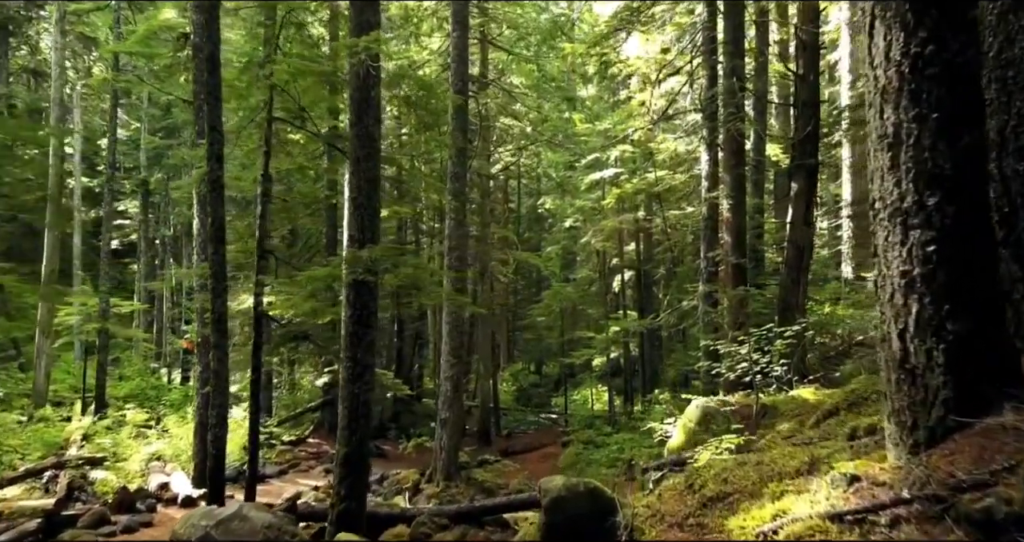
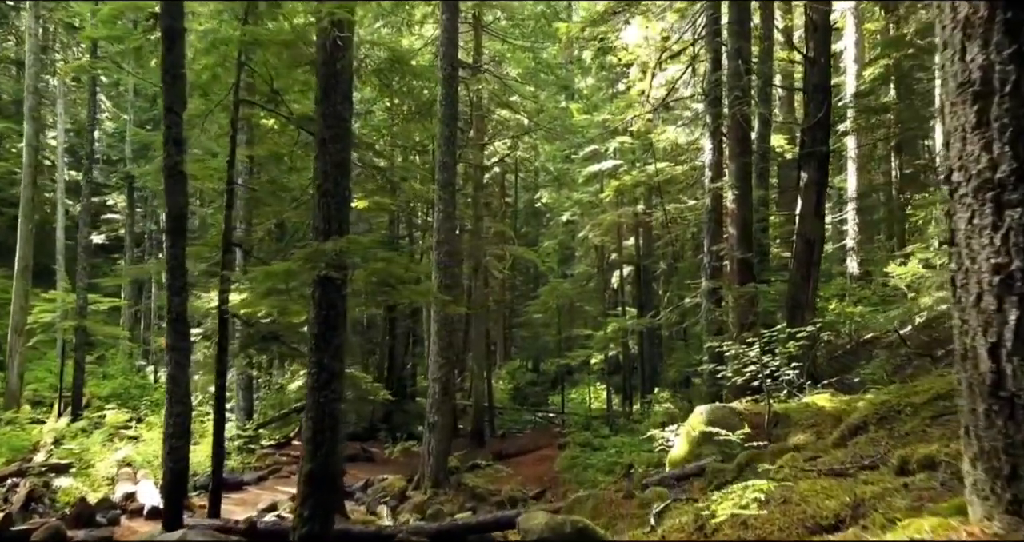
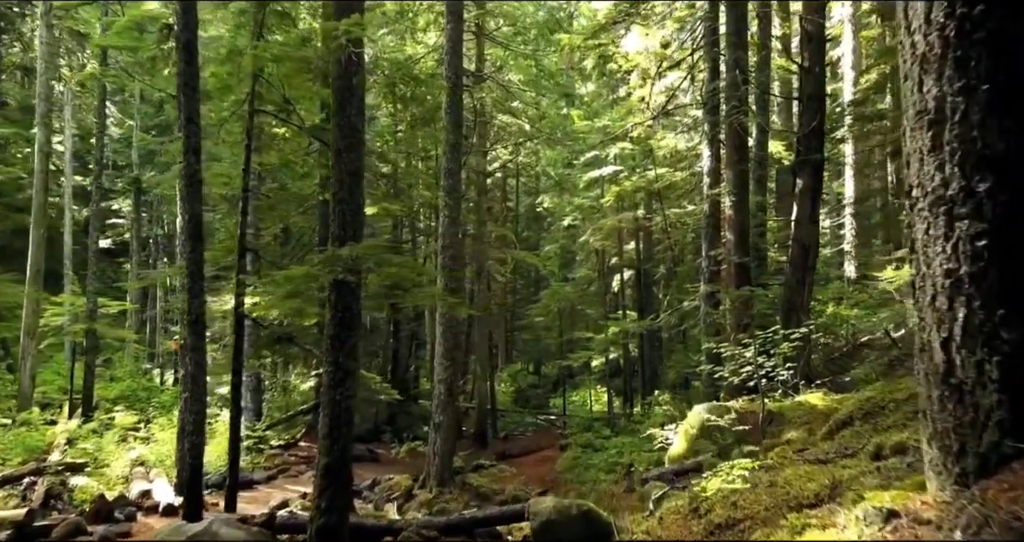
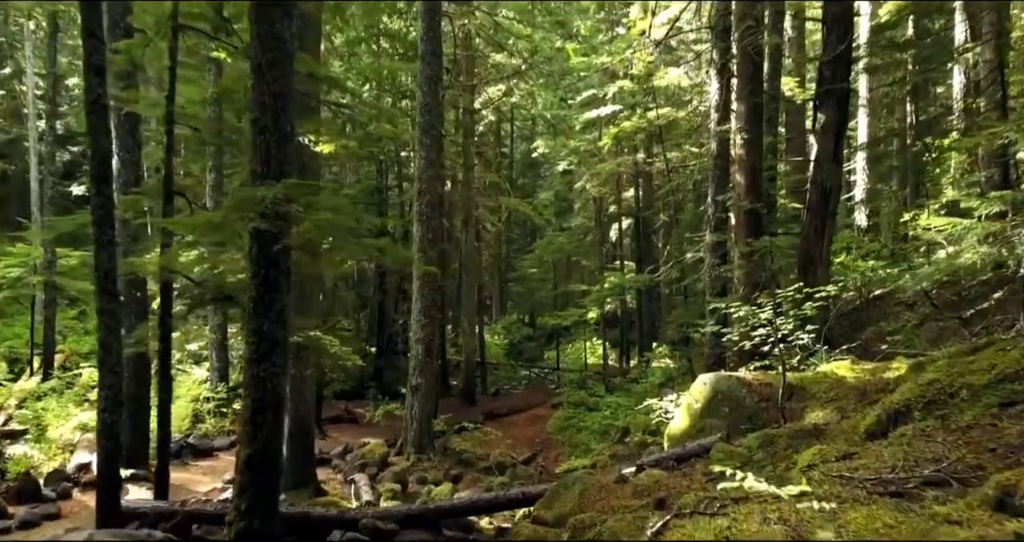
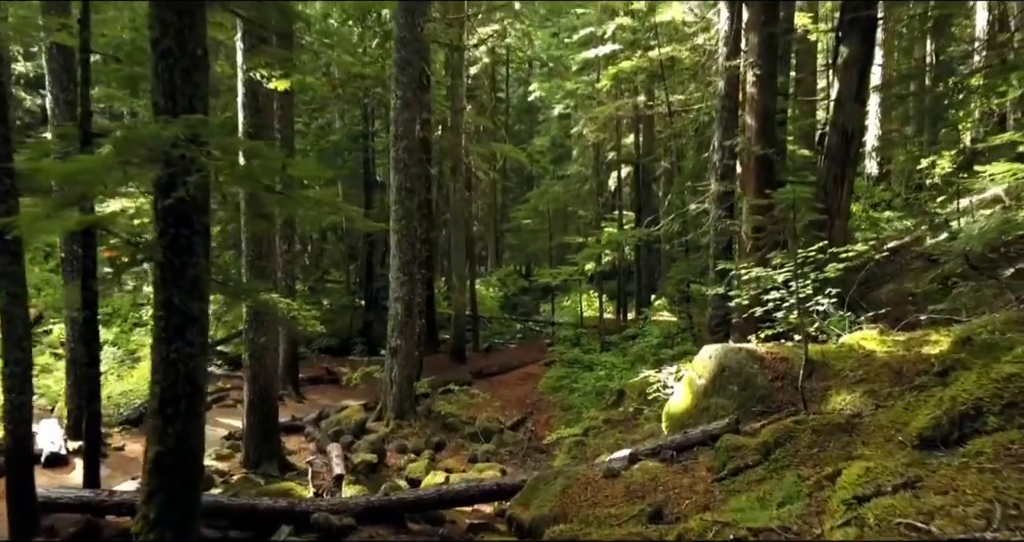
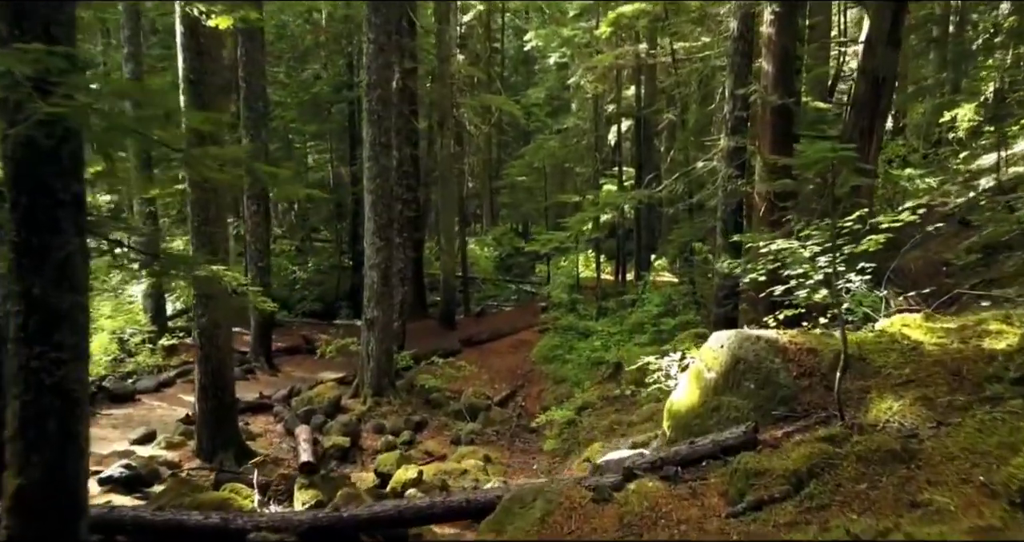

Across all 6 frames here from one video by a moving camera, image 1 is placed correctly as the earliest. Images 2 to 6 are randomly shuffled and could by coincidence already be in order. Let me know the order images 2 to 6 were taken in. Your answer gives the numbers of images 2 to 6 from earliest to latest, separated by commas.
3, 2, 4, 5, 6
